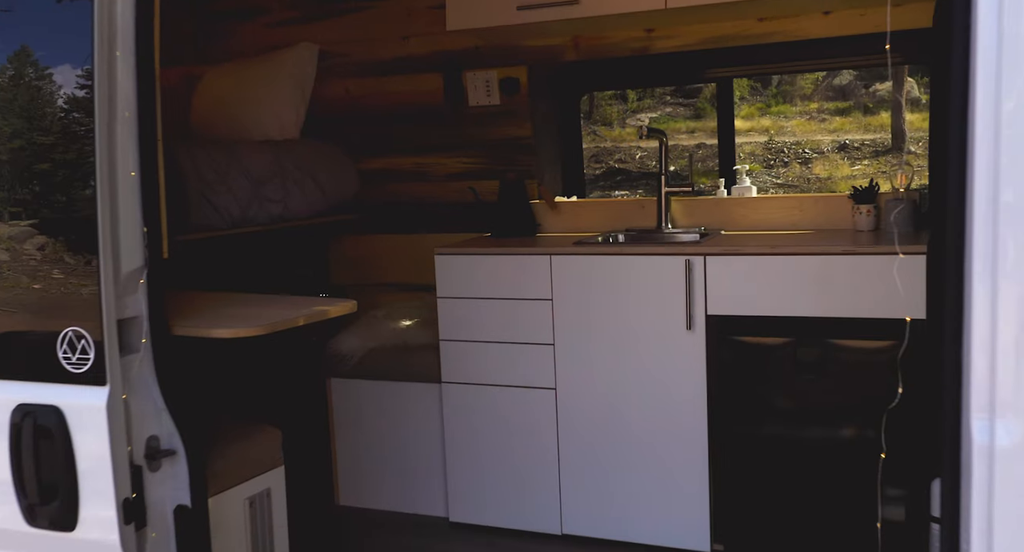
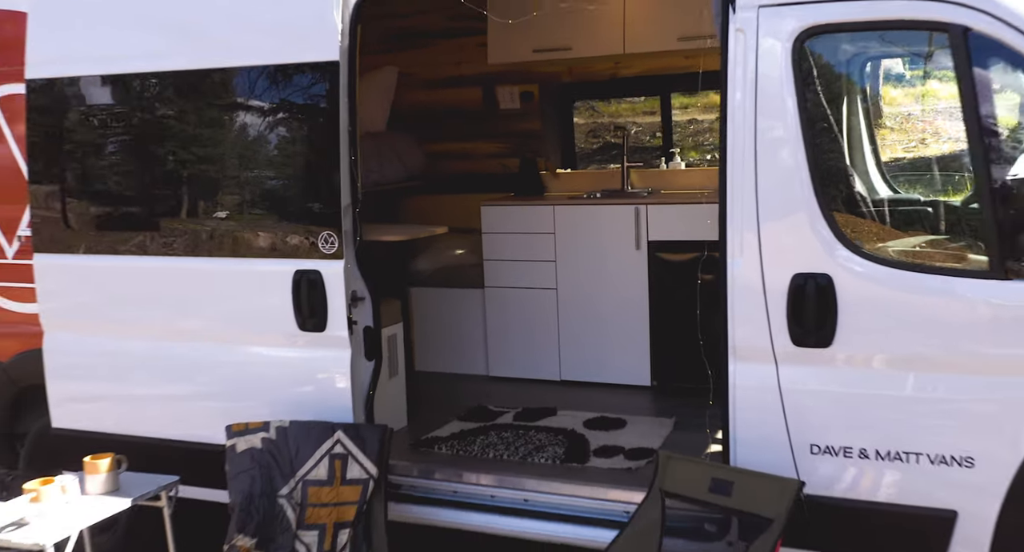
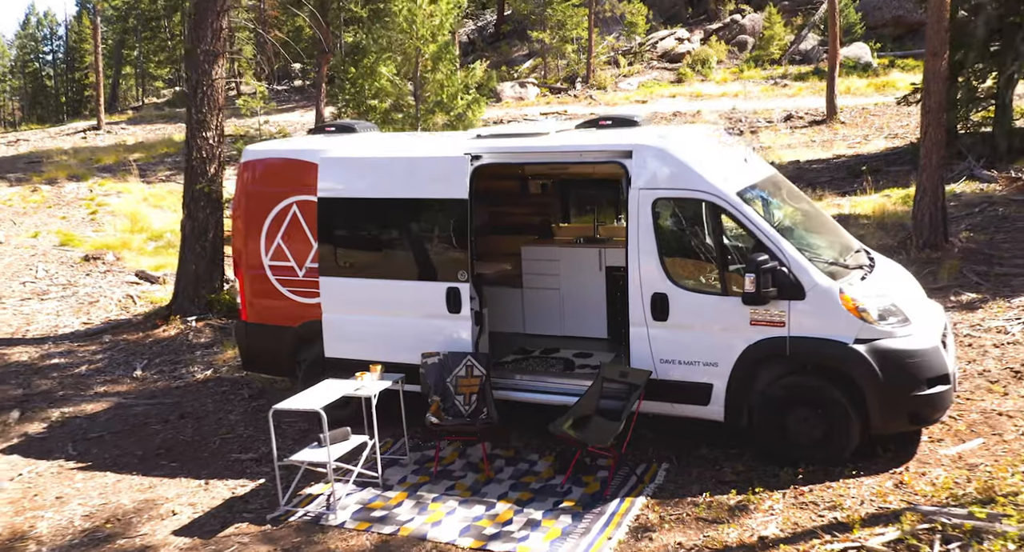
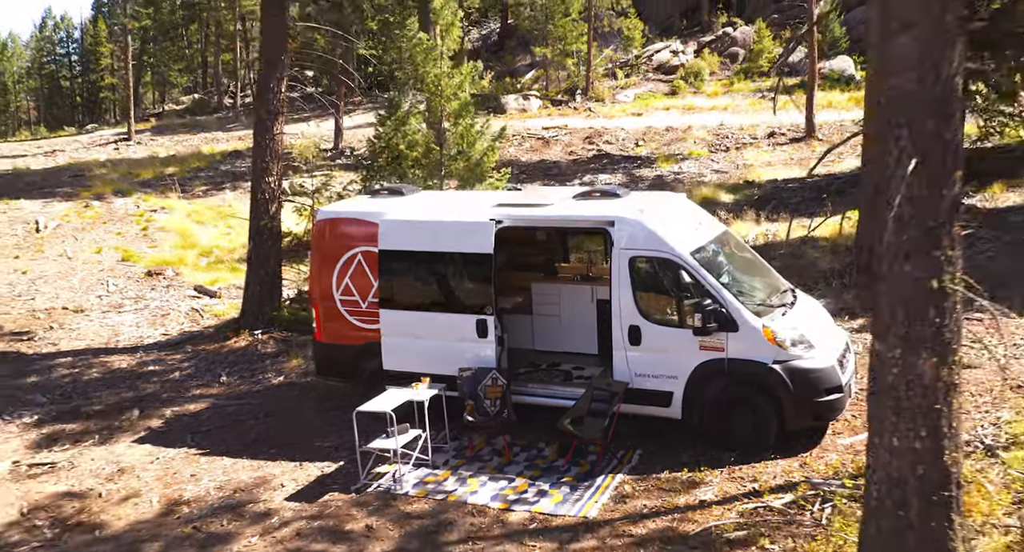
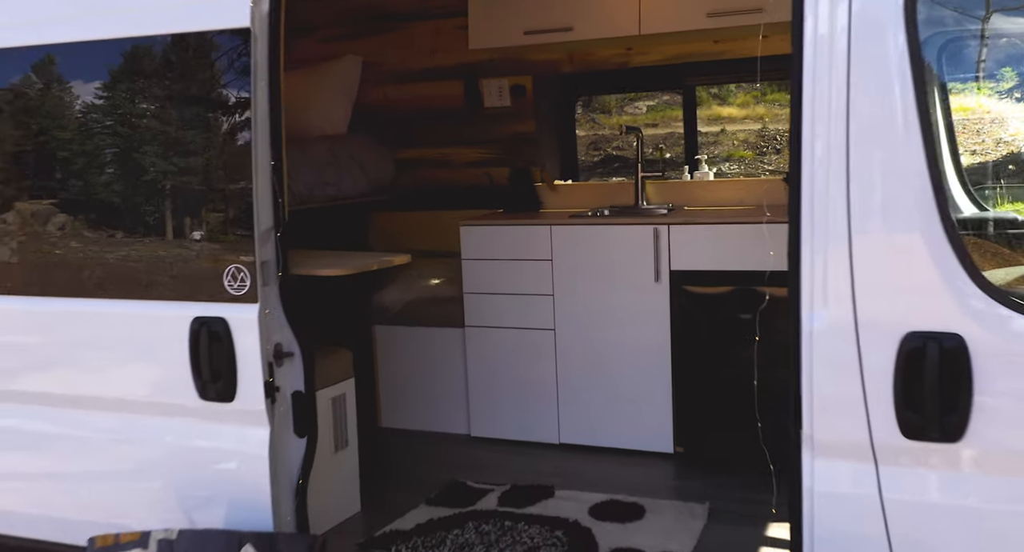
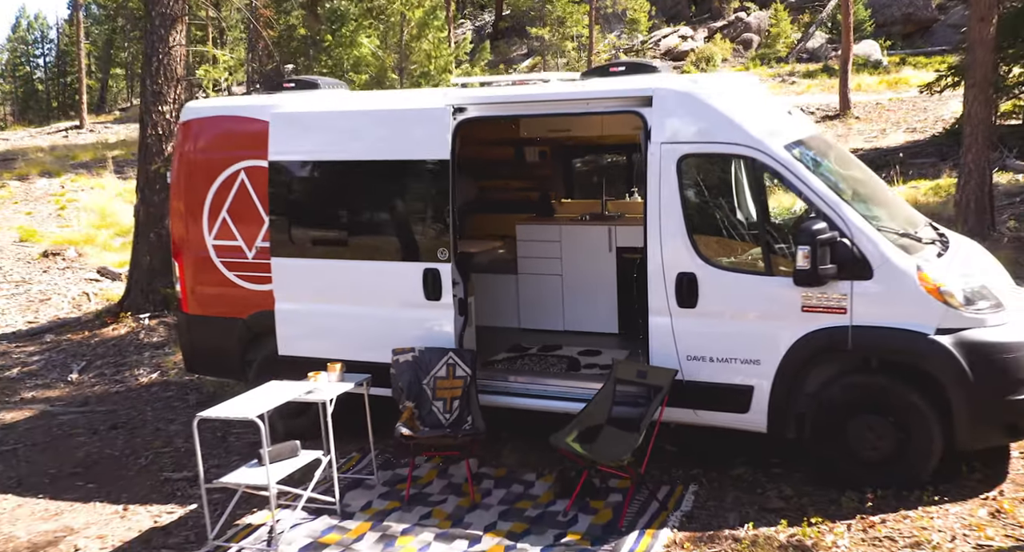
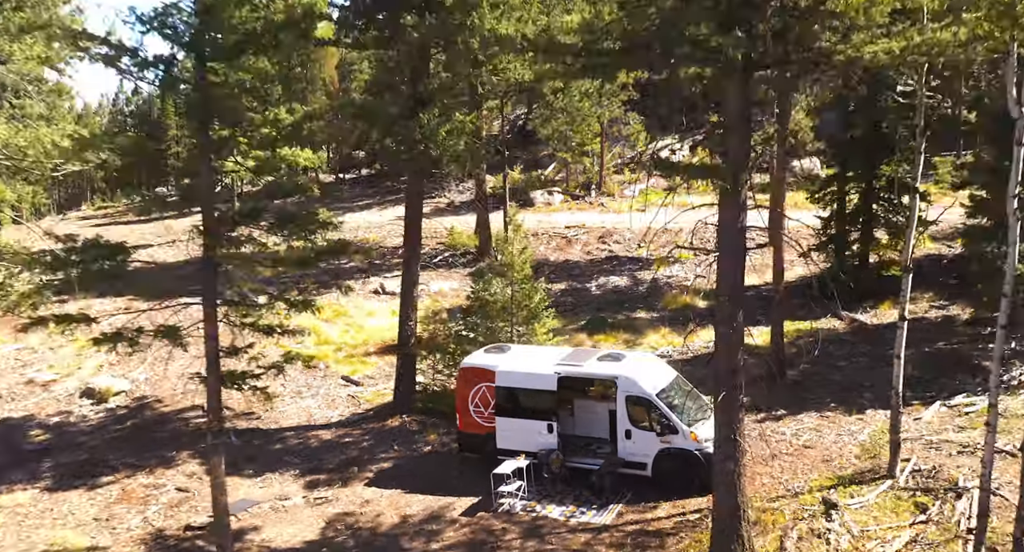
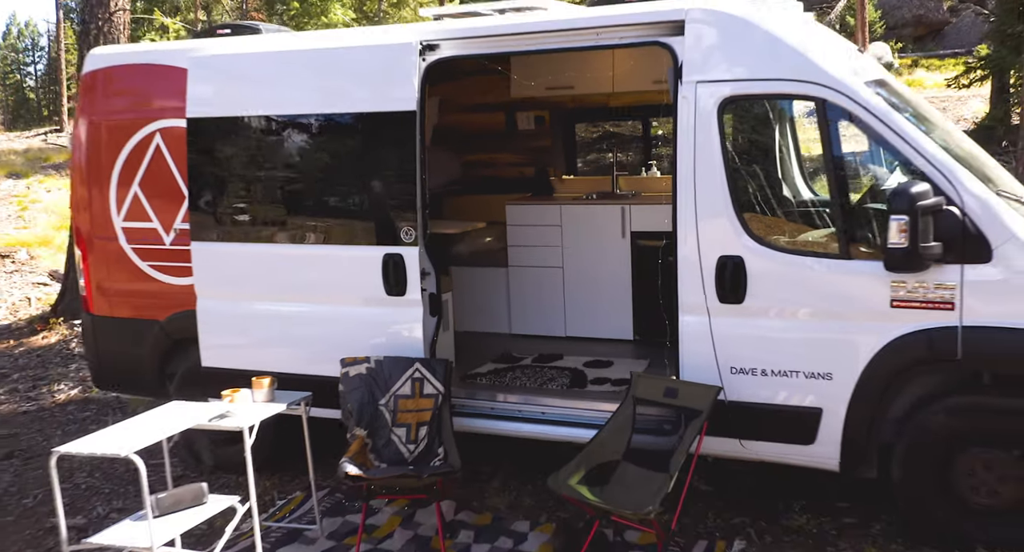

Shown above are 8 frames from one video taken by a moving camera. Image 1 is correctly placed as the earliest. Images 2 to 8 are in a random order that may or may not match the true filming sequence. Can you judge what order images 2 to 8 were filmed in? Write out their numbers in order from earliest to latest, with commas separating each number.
5, 2, 8, 6, 3, 4, 7
